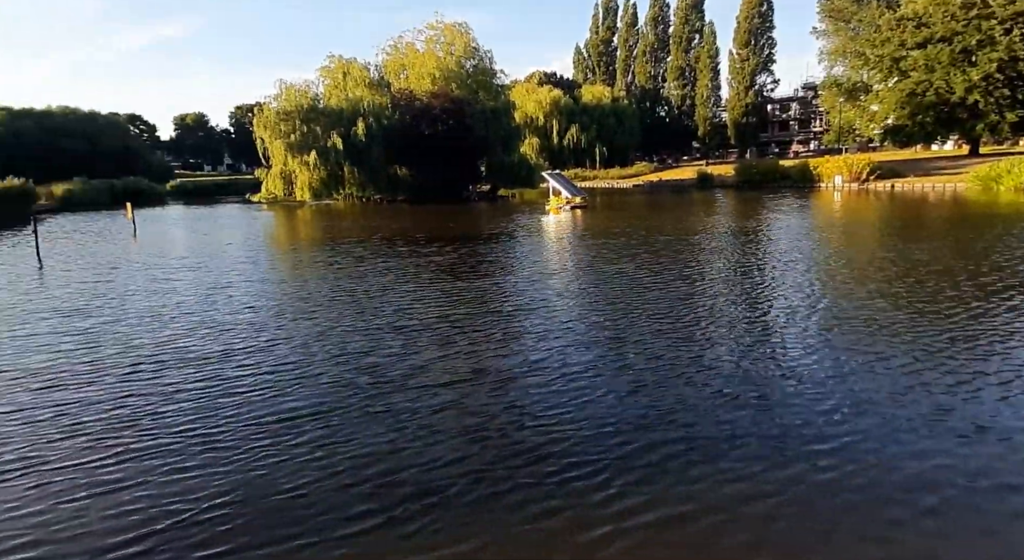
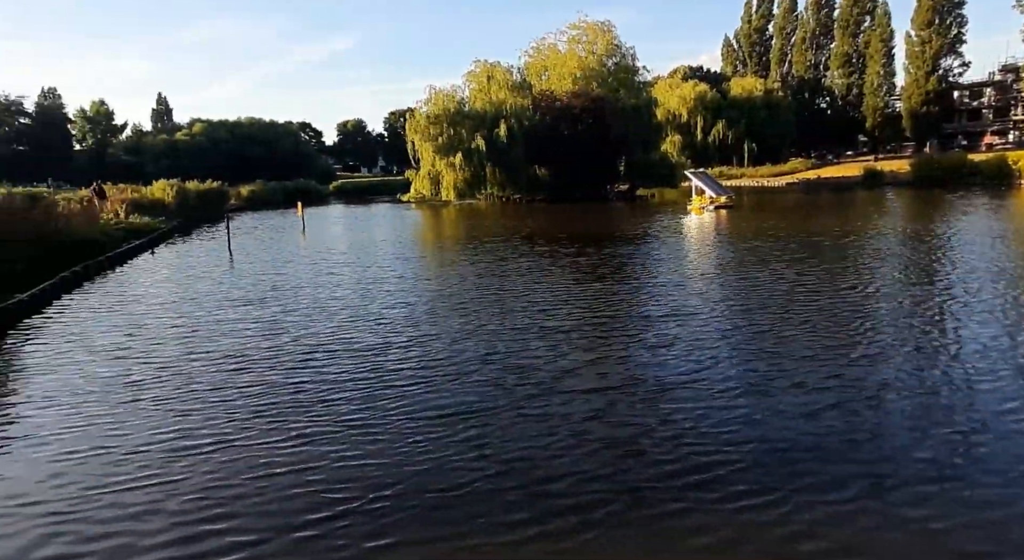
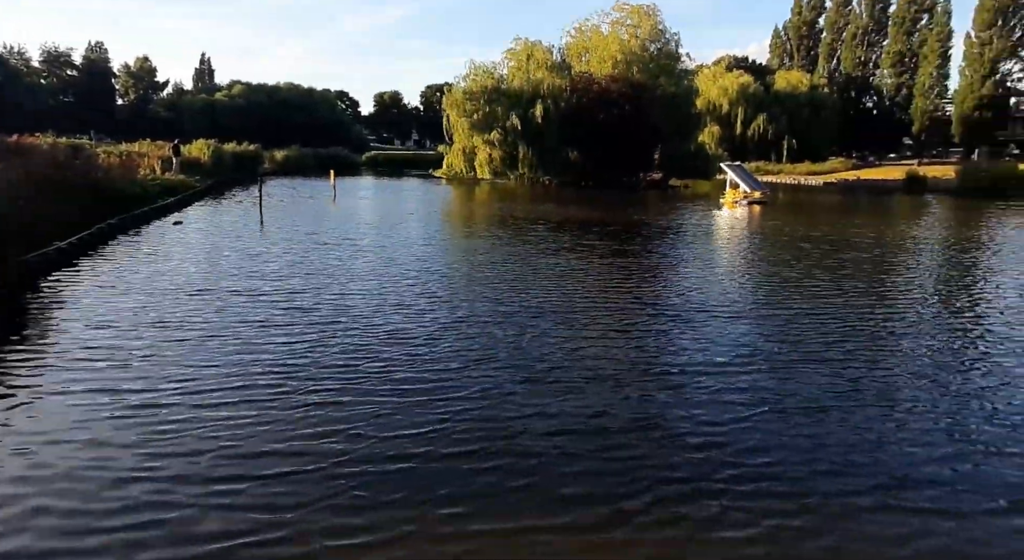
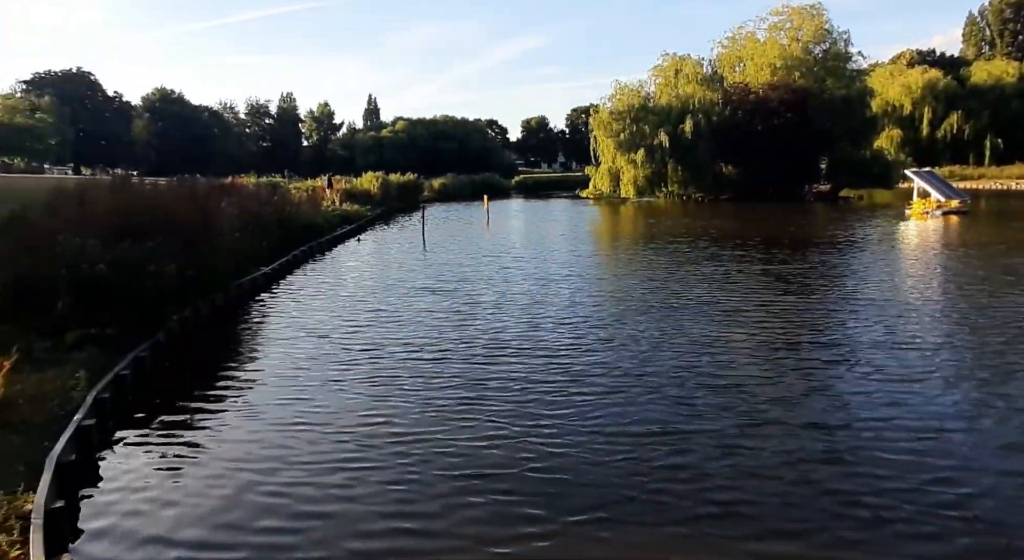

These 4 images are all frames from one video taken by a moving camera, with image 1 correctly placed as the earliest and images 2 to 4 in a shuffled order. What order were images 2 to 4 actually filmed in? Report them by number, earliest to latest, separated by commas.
2, 4, 3
